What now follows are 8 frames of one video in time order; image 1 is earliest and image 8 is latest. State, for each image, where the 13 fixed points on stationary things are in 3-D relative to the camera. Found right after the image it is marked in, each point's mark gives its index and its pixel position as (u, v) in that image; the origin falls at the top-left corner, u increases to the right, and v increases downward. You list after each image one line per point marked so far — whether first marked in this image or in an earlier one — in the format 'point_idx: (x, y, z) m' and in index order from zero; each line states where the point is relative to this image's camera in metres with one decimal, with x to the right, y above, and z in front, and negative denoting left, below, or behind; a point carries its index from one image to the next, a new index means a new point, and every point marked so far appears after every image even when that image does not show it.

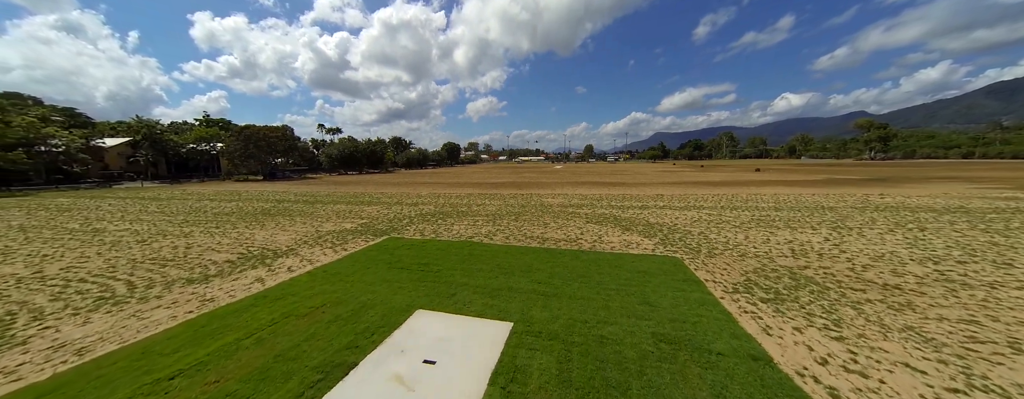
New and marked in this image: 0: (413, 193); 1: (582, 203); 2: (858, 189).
0: (-6.0, +0.3, +17.5) m
1: (+3.1, -0.3, +13.5) m
2: (+20.9, +0.7, +17.6) m
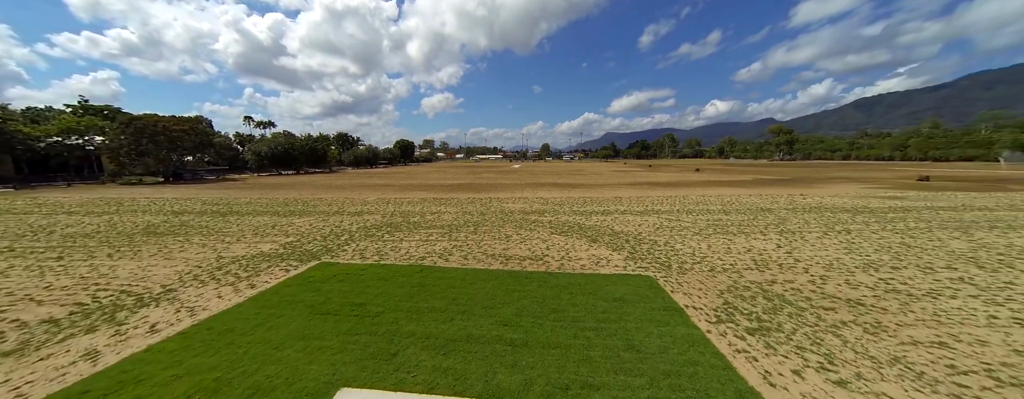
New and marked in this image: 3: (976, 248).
0: (-8.4, 0.0, +15.6) m
1: (+1.3, -0.5, +12.9) m
2: (+18.3, +0.7, +19.6) m
3: (+11.6, -1.2, +7.3) m
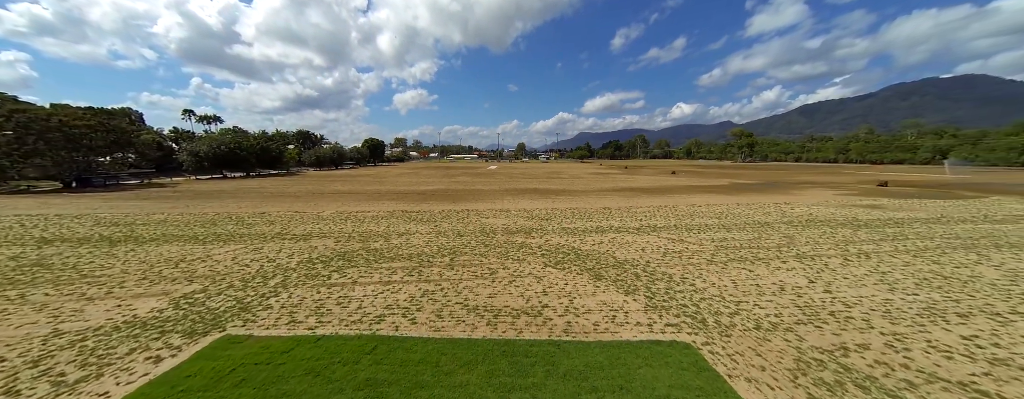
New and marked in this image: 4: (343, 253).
0: (-9.3, -0.7, +13.2) m
1: (+0.6, -1.1, +11.4) m
2: (+16.9, +0.2, +19.5) m
3: (+11.4, -1.8, +6.6) m
4: (-4.7, -1.5, +8.2) m
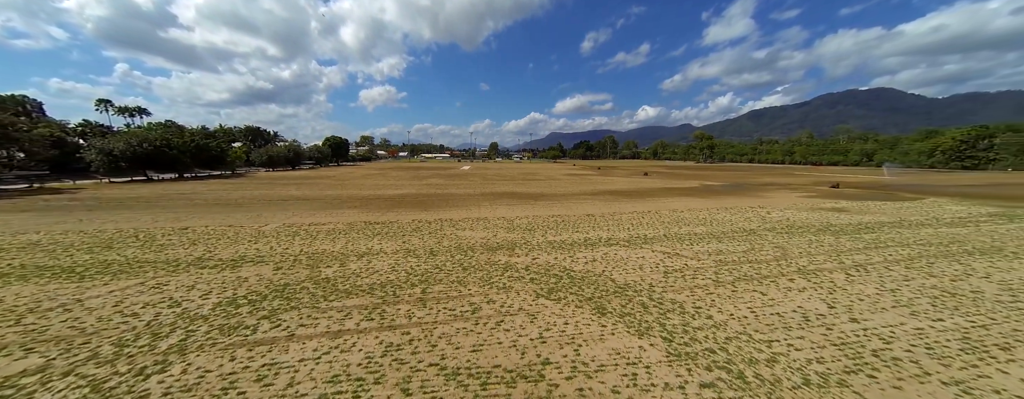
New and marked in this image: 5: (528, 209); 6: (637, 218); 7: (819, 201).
0: (-10.1, -1.1, +11.0) m
1: (-0.2, -1.5, +10.1) m
2: (+15.4, 0.0, +19.8) m
3: (+11.1, -2.1, +6.5) m
4: (-5.1, -1.9, +6.4) m
5: (+0.8, -0.6, +16.1) m
6: (+6.0, -0.9, +14.0) m
7: (+20.4, -0.1, +19.4) m
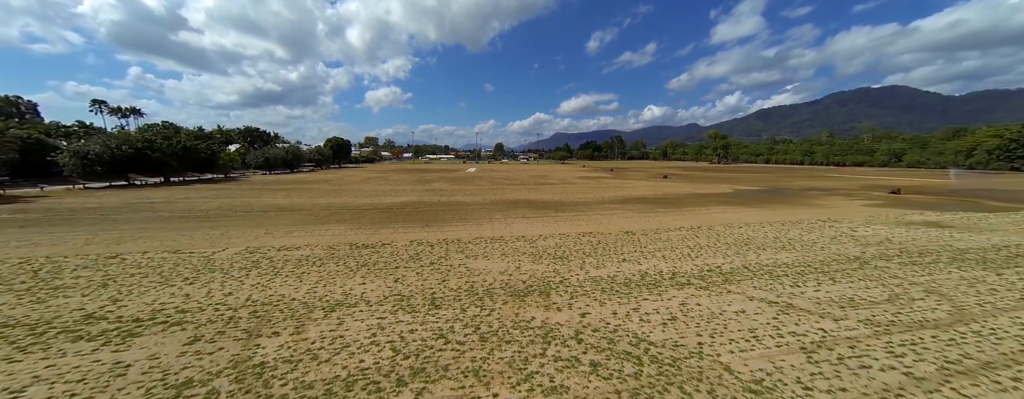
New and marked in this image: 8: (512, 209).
0: (-9.3, -1.7, +8.4) m
1: (+0.7, -2.0, +7.4) m
2: (+16.3, -0.6, +16.7) m
3: (+11.8, -2.6, +3.5) m
4: (-4.4, -2.5, +3.7) m
5: (+1.7, -1.1, +13.3) m
6: (+6.9, -1.4, +11.1) m
7: (+21.4, -0.7, +16.2) m
8: (0.0, -0.5, +17.6) m
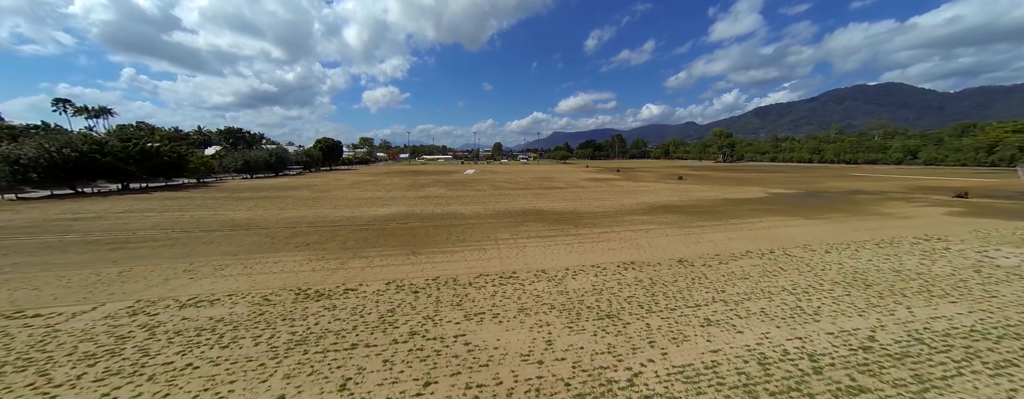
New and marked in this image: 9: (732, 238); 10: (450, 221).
0: (-8.8, -2.3, +5.2) m
1: (+1.2, -2.6, +4.1) m
2: (+16.8, -1.1, +13.6) m
3: (+12.3, -3.1, +0.3) m
4: (-3.9, -3.1, +0.5) m
5: (+2.2, -1.7, +10.1) m
6: (+7.3, -2.0, +7.9) m
7: (+21.8, -1.1, +13.1) m
8: (+0.5, -1.1, +14.3) m
9: (+9.0, -1.4, +11.6) m
10: (-3.0, -1.0, +15.1) m
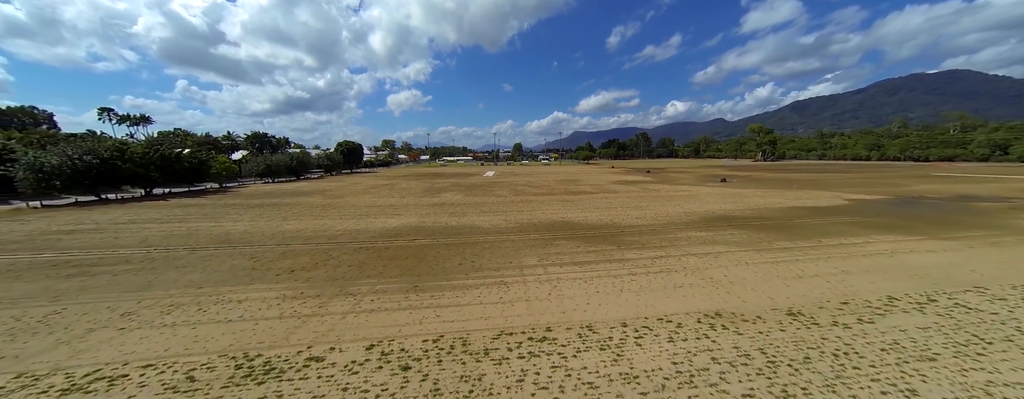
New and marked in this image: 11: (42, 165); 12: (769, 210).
0: (-8.3, -2.9, +3.2) m
1: (+1.5, -3.1, +1.5) m
2: (+17.8, -1.6, +9.8) m
3: (+12.4, -3.6, -3.2) m
4: (-3.7, -3.6, -1.8) m
5: (+3.0, -2.2, +7.4) m
6: (+8.0, -2.5, +4.8) m
7: (+22.8, -1.6, +8.9) m
8: (+1.6, -1.6, +11.7) m
9: (+9.9, -1.9, +8.4) m
10: (-1.9, -1.5, +12.7) m
11: (-31.6, +2.3, +19.4) m
12: (+16.5, -0.5, +18.4) m
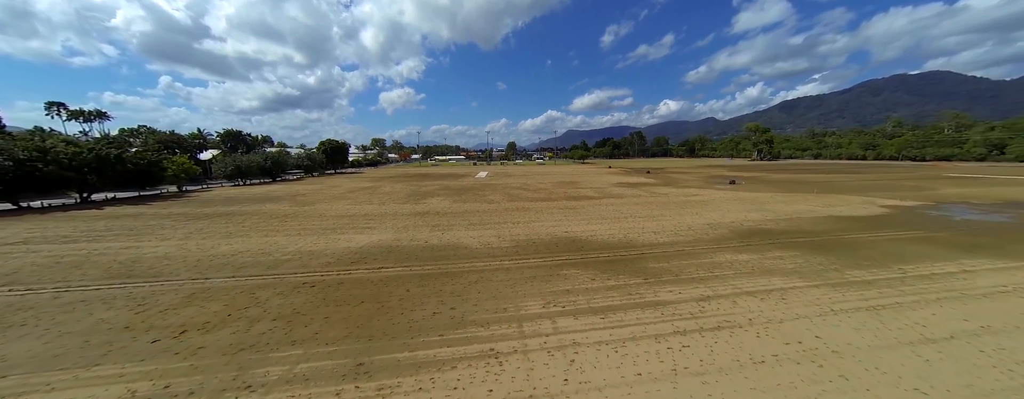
0: (-8.3, -3.5, +0.3) m
1: (+1.6, -3.7, -1.3) m
2: (+17.7, -2.1, +7.3) m
3: (+12.5, -4.2, -5.7) m
4: (-3.6, -4.2, -4.6) m
5: (+2.9, -2.8, +4.6) m
6: (+8.0, -3.0, +2.2) m
7: (+22.7, -2.1, +6.5) m
8: (+1.5, -2.2, +8.9) m
9: (+9.9, -2.5, +5.7) m
10: (-2.0, -2.1, +9.8) m
11: (-31.9, +1.7, +15.9) m
12: (+16.2, -1.0, +15.9) m
